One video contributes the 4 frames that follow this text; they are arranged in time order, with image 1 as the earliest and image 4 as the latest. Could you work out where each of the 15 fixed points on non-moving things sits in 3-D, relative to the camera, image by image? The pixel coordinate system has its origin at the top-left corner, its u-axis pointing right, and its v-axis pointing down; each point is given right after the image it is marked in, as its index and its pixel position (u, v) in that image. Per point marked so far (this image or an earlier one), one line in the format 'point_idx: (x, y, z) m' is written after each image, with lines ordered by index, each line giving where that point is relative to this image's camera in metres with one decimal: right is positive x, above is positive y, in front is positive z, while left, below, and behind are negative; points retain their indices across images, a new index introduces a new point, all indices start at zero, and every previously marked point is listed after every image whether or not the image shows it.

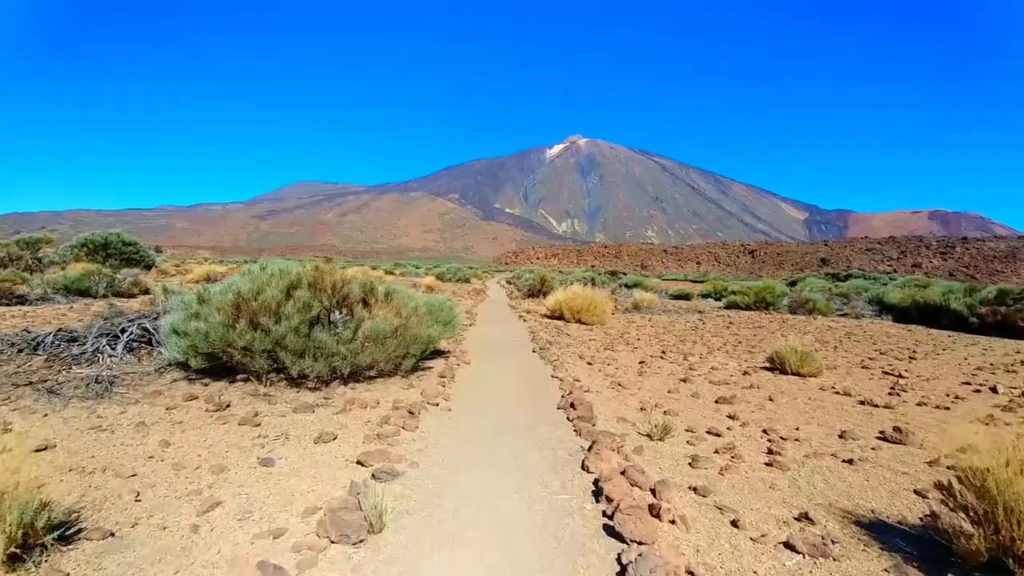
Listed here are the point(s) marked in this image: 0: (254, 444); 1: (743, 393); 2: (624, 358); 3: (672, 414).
0: (-2.0, -1.2, +4.4) m
1: (+2.9, -1.3, +7.1) m
2: (+1.9, -1.2, +9.7) m
3: (+1.6, -1.3, +5.6) m
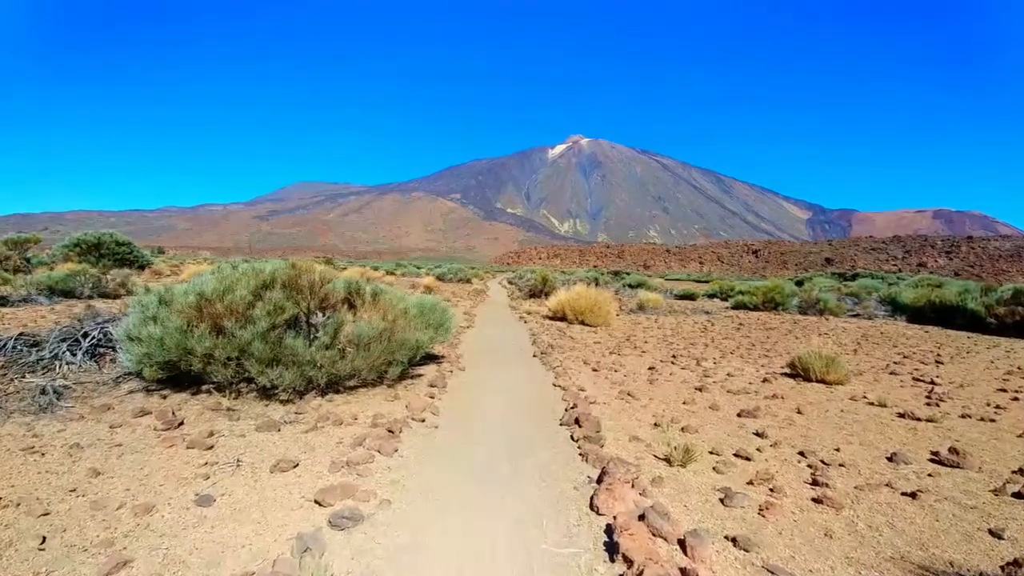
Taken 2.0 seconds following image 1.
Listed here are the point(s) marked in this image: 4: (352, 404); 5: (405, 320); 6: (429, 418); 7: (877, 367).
0: (-2.1, -1.2, +3.7) m
1: (+2.9, -1.3, +6.3) m
2: (+1.9, -1.2, +9.0) m
3: (+1.6, -1.3, +4.9) m
4: (-1.6, -1.1, +5.4) m
5: (-1.4, -0.4, +7.1) m
6: (-0.7, -1.2, +5.0) m
7: (+6.6, -1.4, +10.0) m
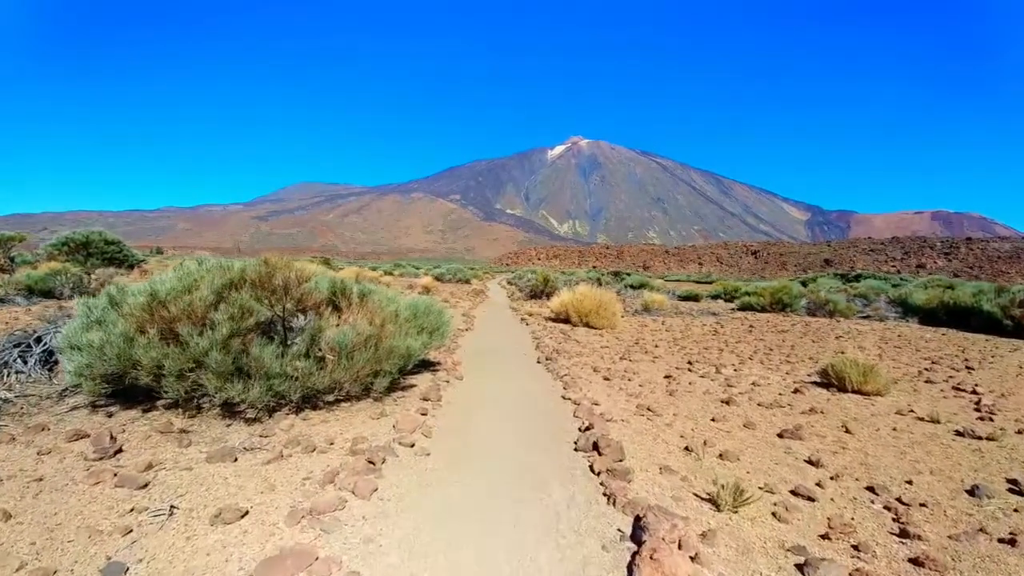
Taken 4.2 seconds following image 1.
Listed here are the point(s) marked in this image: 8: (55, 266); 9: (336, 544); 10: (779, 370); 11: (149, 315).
0: (-2.0, -1.2, +2.9) m
1: (+3.0, -1.3, +5.5) m
2: (+2.0, -1.2, +8.2) m
3: (+1.6, -1.3, +4.1) m
4: (-1.5, -1.1, +4.6) m
5: (-1.3, -0.4, +6.3) m
6: (-0.7, -1.2, +4.2) m
7: (+6.6, -1.4, +9.3) m
8: (-16.1, +0.8, +19.6) m
9: (-0.8, -1.2, +2.6) m
10: (+4.2, -1.3, +8.8) m
11: (-3.1, -0.2, +4.8) m
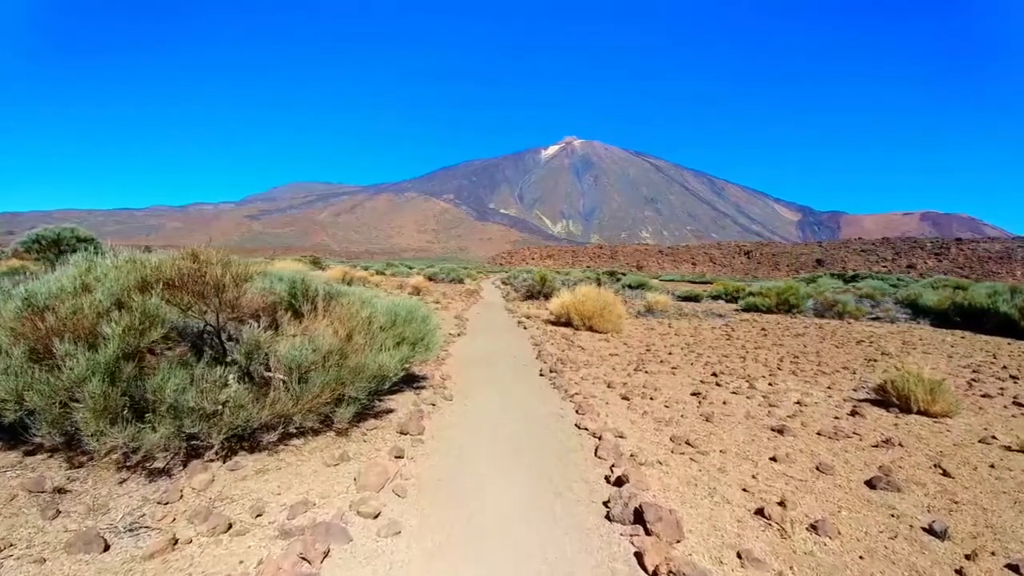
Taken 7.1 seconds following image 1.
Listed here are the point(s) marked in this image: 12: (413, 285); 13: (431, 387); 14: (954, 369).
0: (-2.0, -1.2, +1.6) m
1: (+3.0, -1.3, +4.4) m
2: (+2.0, -1.2, +7.0) m
3: (+1.7, -1.3, +2.9) m
4: (-1.5, -1.1, +3.3) m
5: (-1.3, -0.4, +5.0) m
6: (-0.7, -1.2, +3.0) m
7: (+6.6, -1.5, +8.1) m
8: (-16.3, +0.8, +18.2) m
9: (-0.8, -1.2, +1.4) m
10: (+4.2, -1.3, +7.7) m
11: (-3.1, -0.2, +3.5) m
12: (-3.5, +0.1, +19.7) m
13: (-0.9, -1.1, +6.1) m
14: (+8.0, -1.5, +10.0) m
